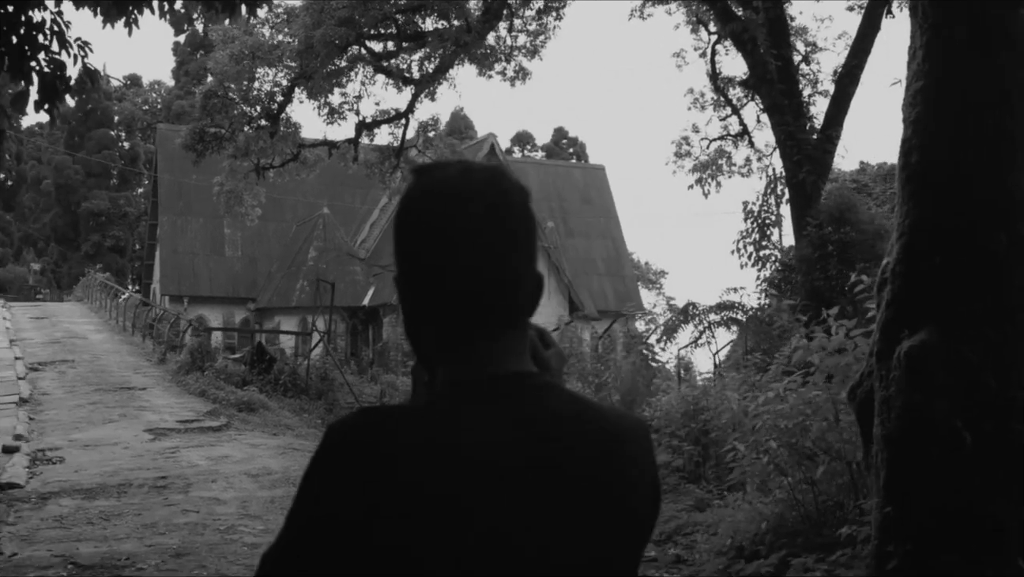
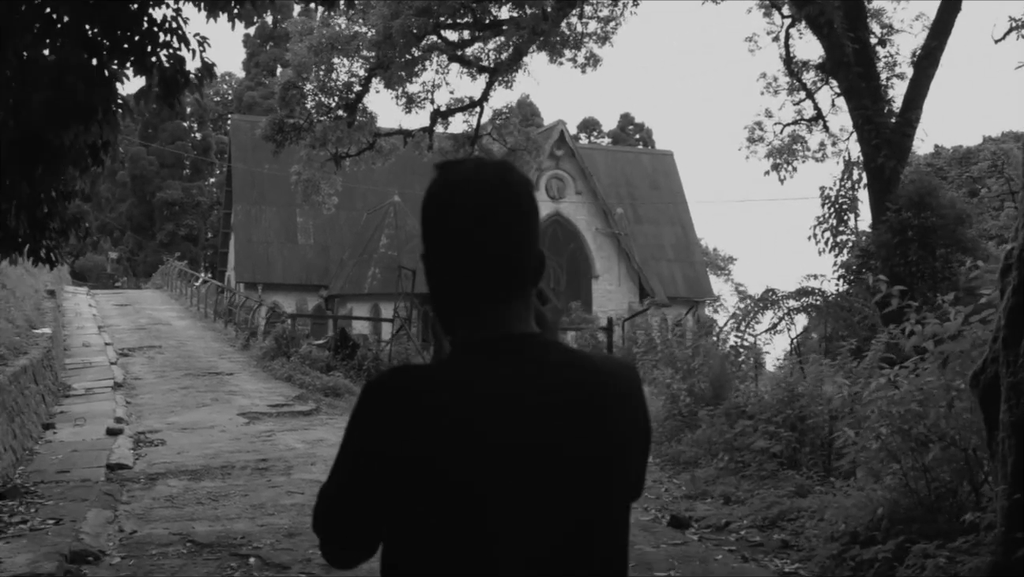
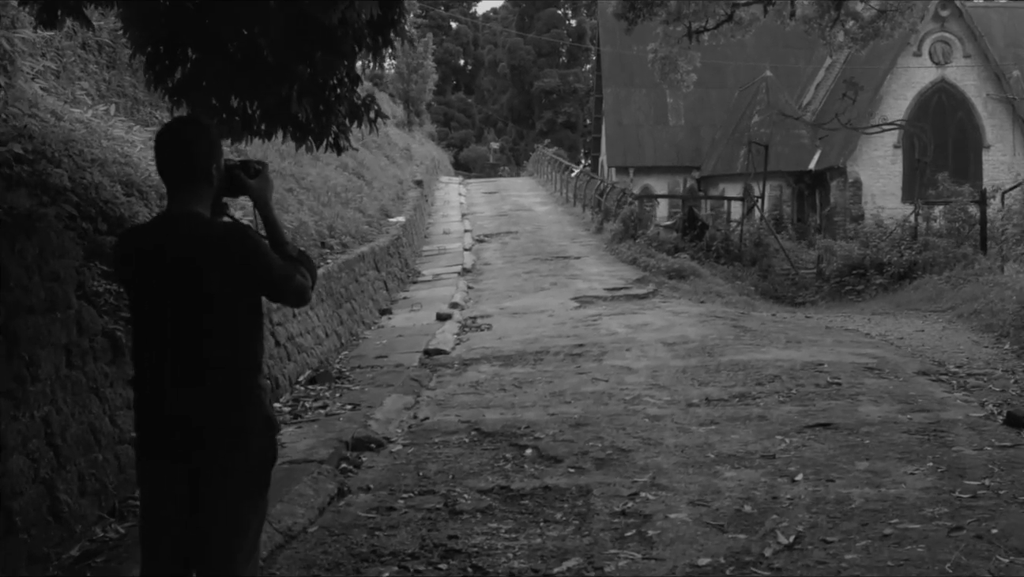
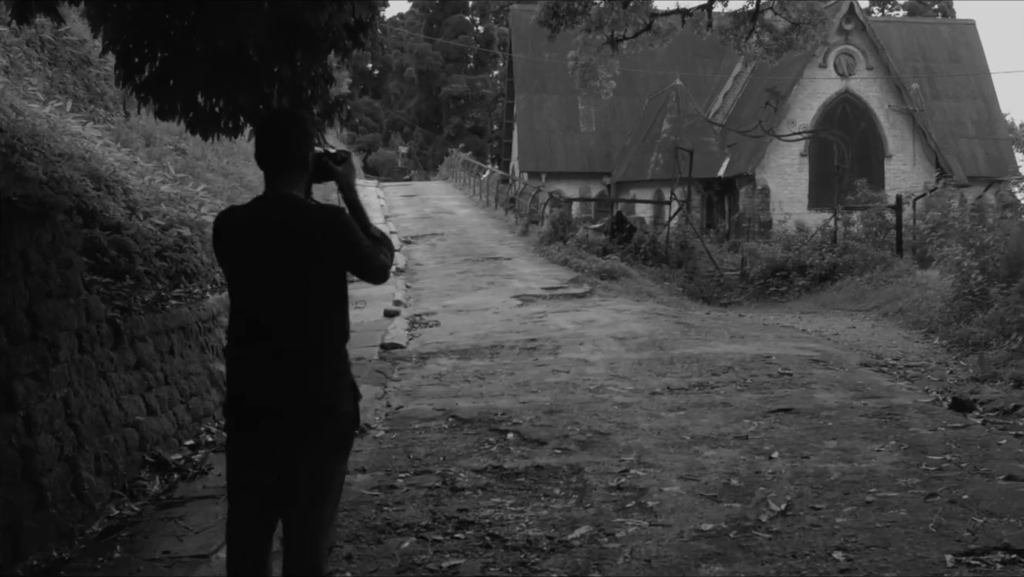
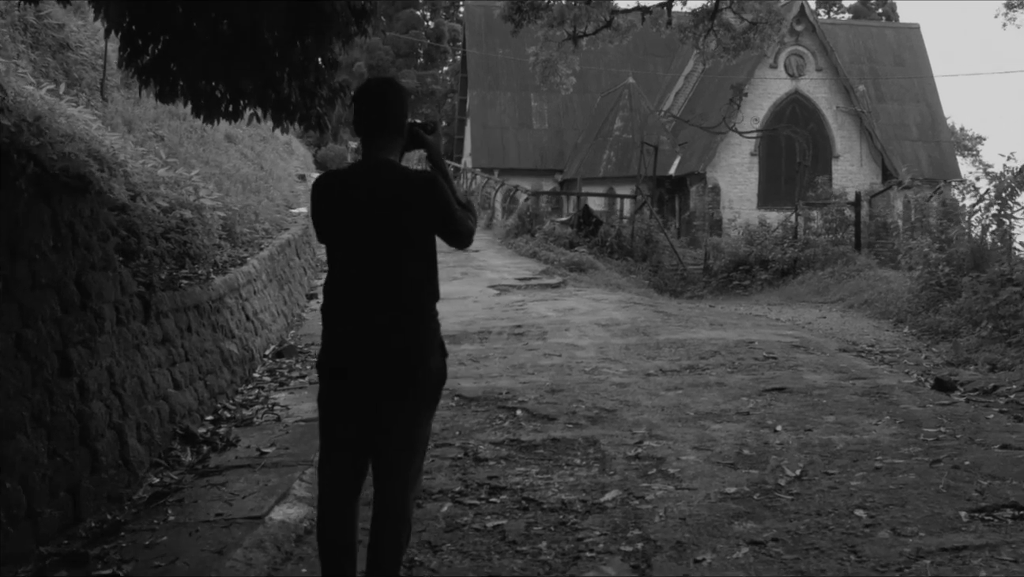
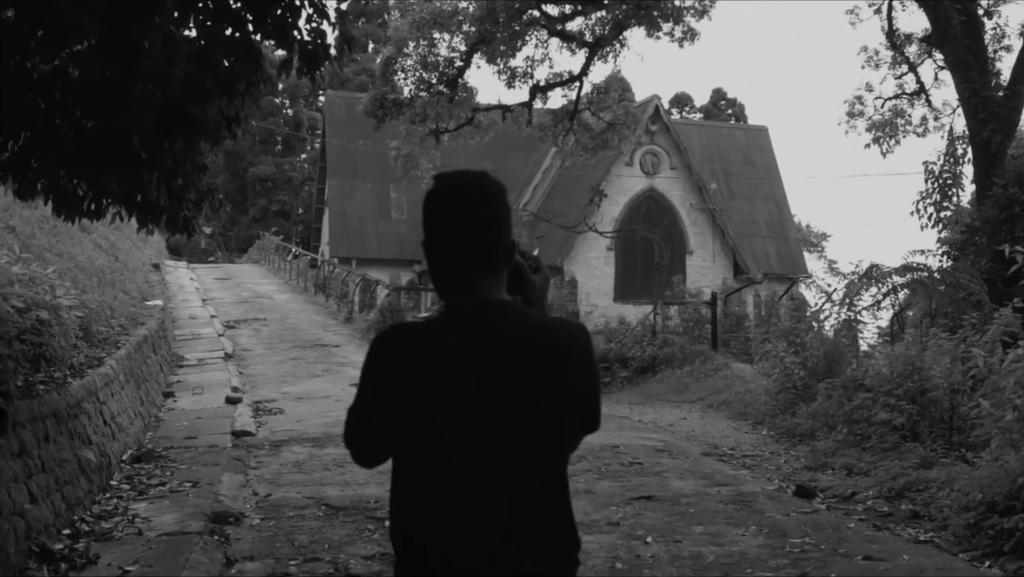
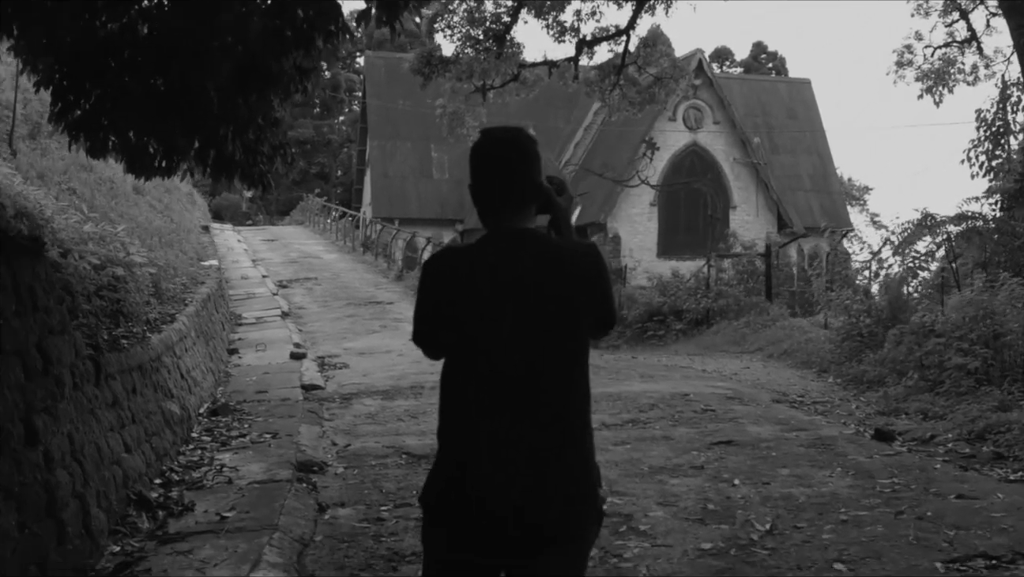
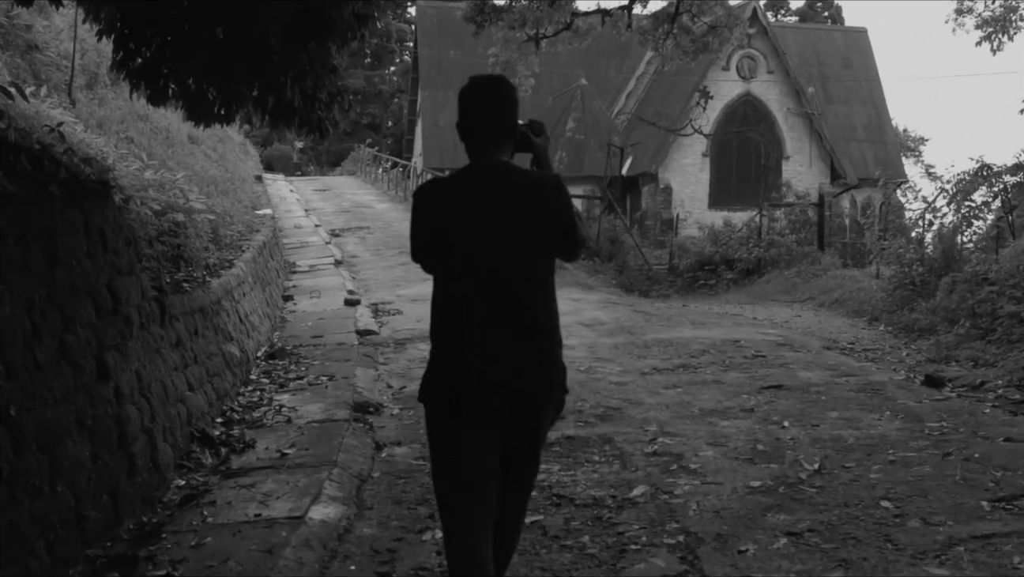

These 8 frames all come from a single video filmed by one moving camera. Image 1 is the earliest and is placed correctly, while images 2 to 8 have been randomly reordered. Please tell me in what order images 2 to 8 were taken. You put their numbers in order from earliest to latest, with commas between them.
2, 6, 7, 8, 5, 4, 3
